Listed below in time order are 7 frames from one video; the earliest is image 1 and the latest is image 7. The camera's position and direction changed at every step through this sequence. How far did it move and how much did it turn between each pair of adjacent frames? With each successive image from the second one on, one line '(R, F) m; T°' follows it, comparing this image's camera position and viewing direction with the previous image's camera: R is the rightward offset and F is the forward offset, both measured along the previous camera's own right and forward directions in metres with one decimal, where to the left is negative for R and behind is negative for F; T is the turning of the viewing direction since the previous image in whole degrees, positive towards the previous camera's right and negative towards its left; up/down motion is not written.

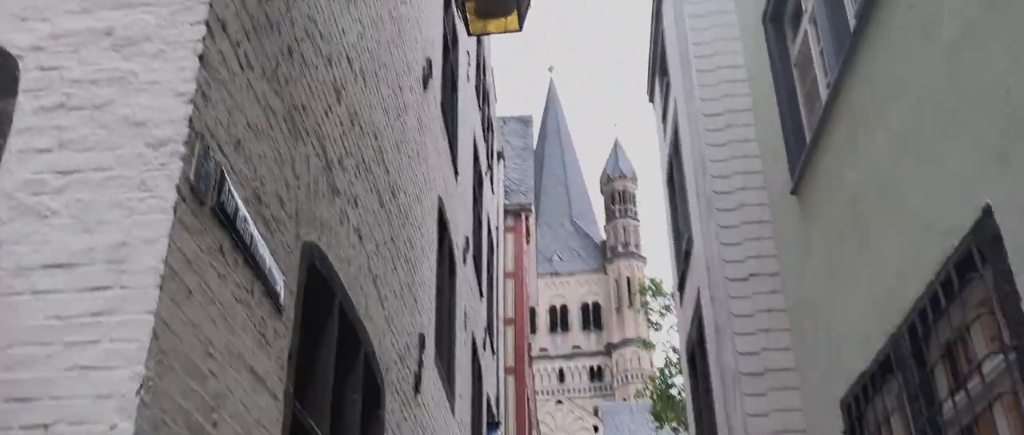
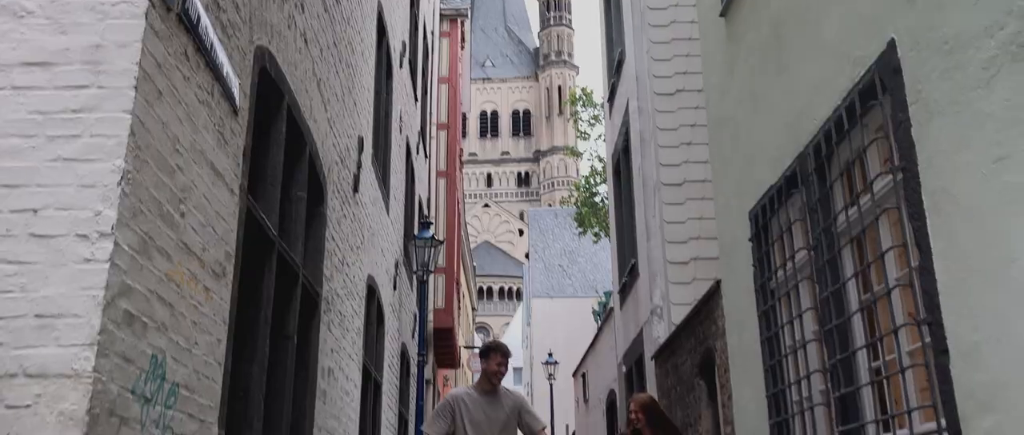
(-0.1, -0.3) m; +5°
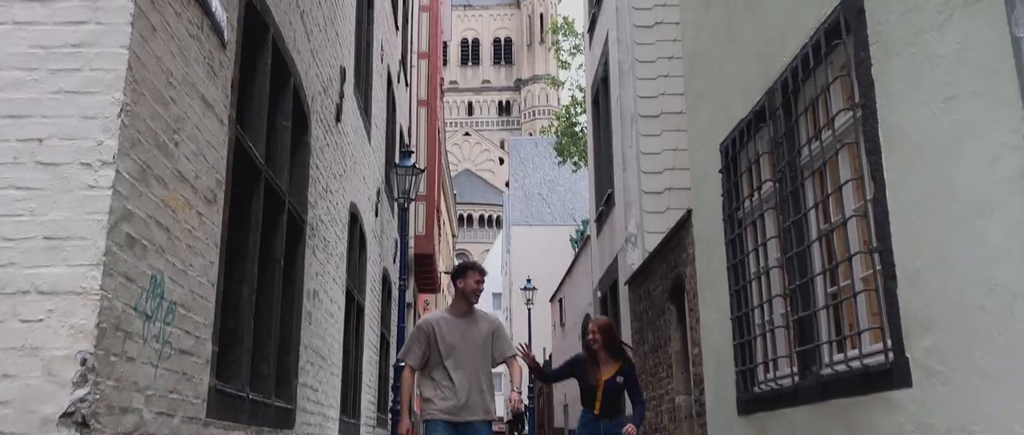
(0.0, -0.2) m; +1°
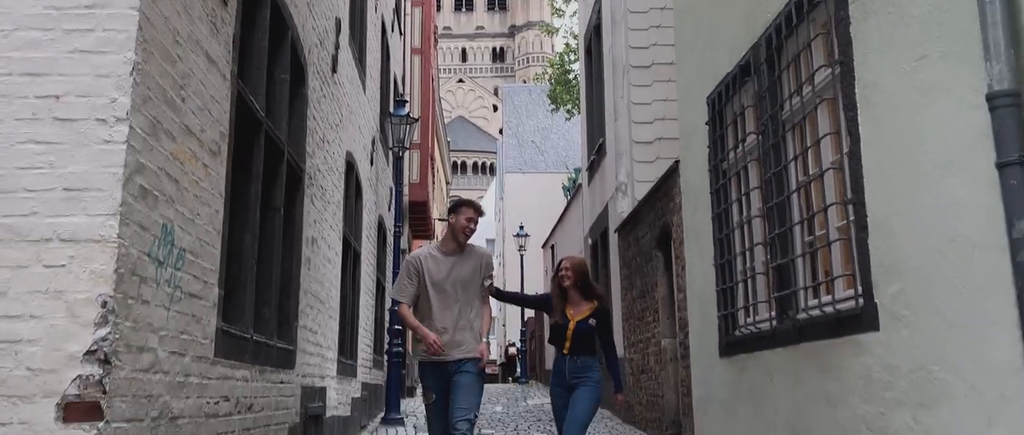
(0.0, -0.2) m; 0°
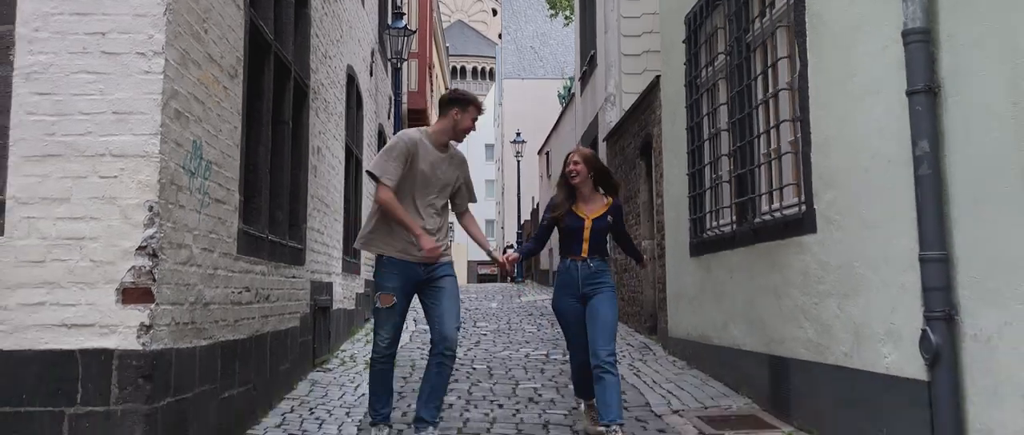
(+0.1, -0.6) m; 0°
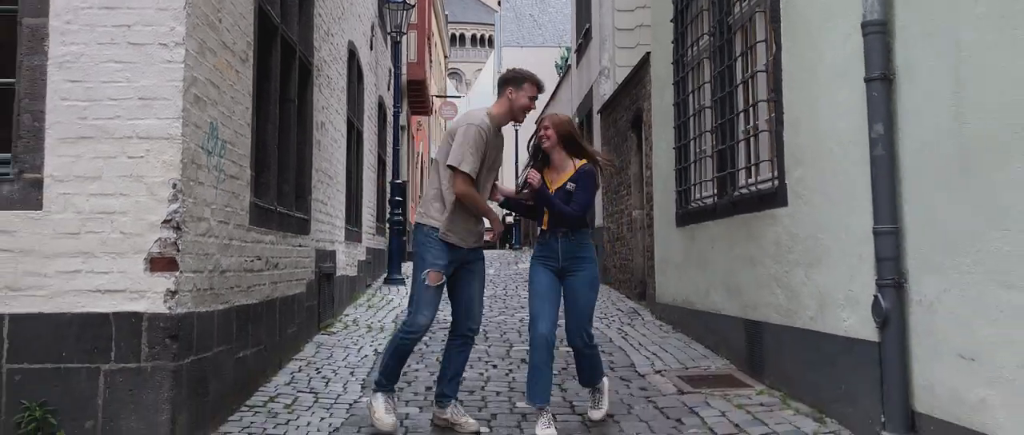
(0.0, -0.4) m; 0°
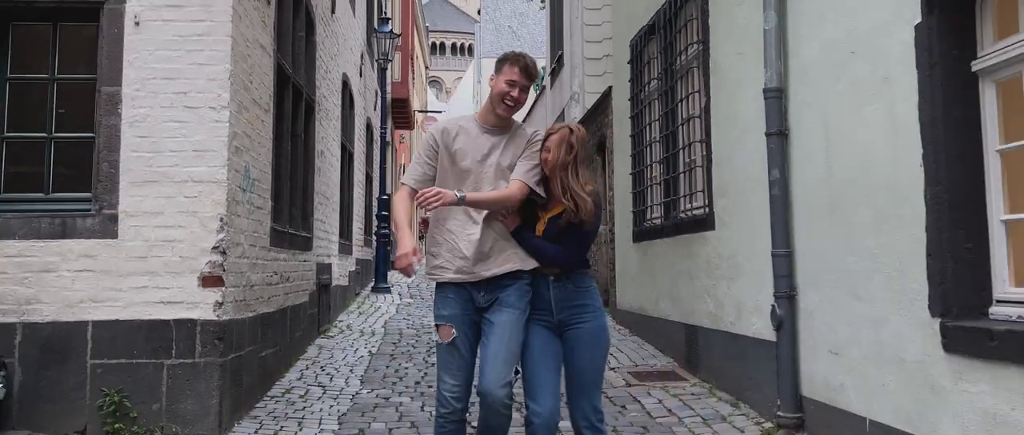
(0.0, -1.1) m; +1°
